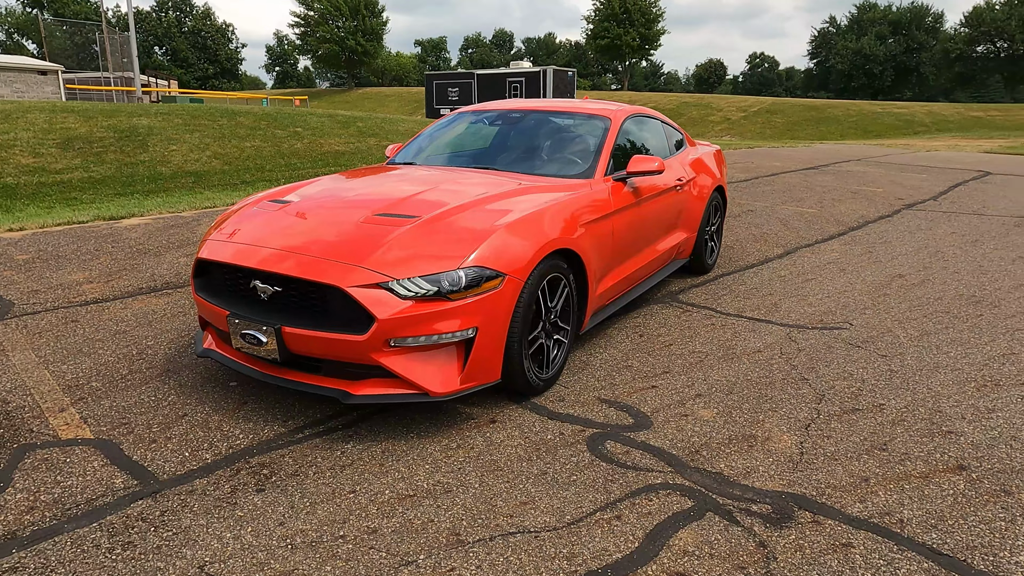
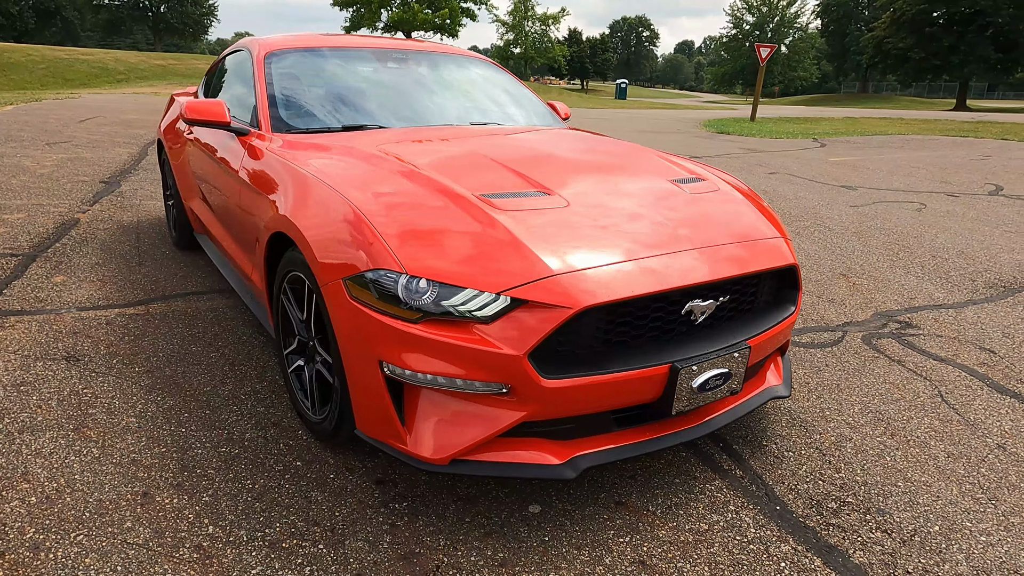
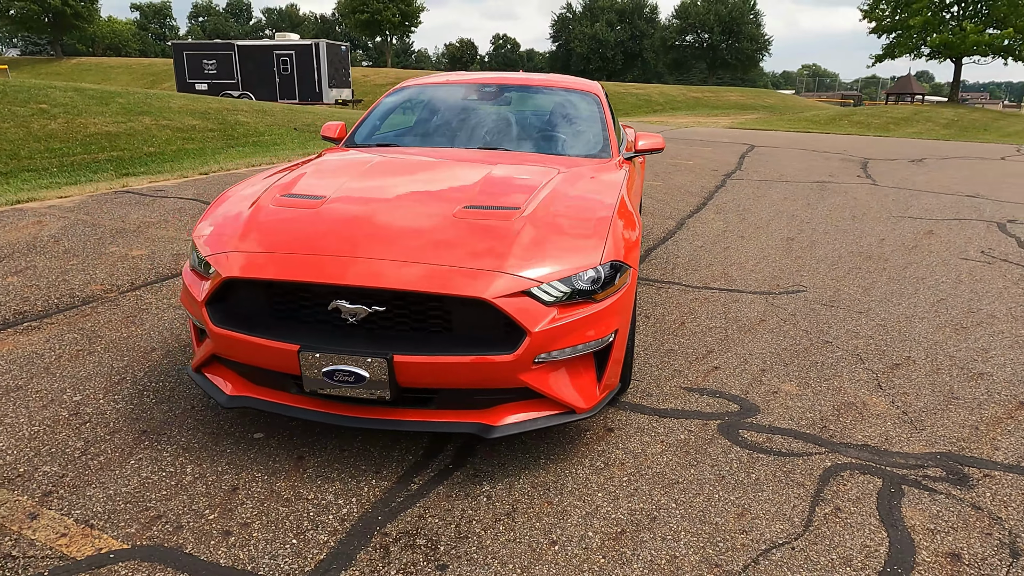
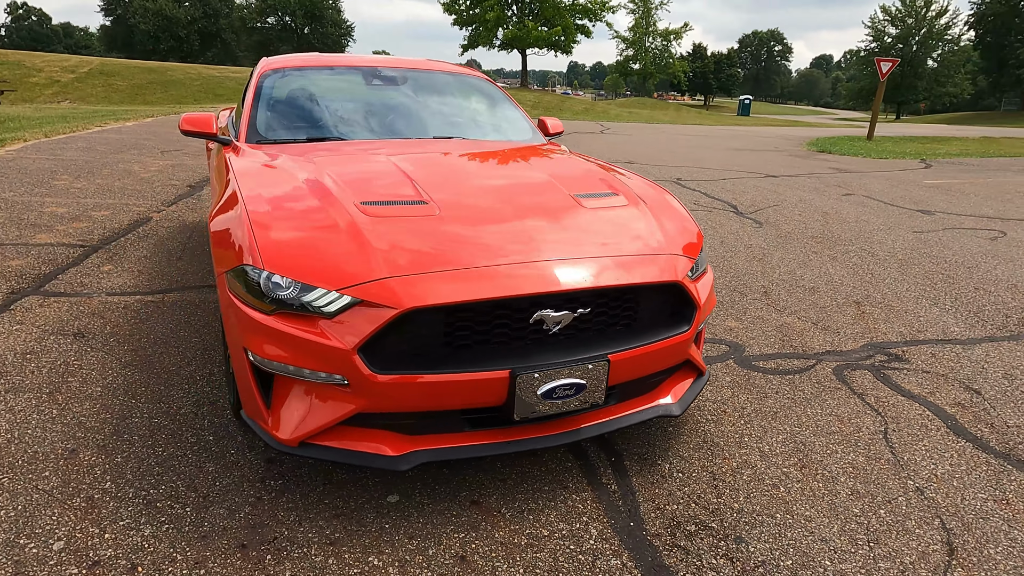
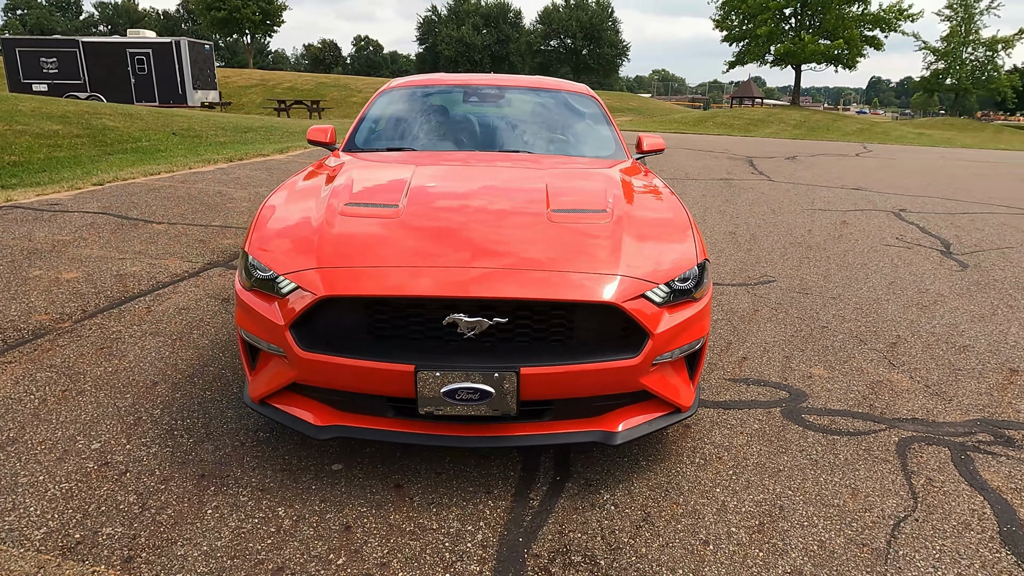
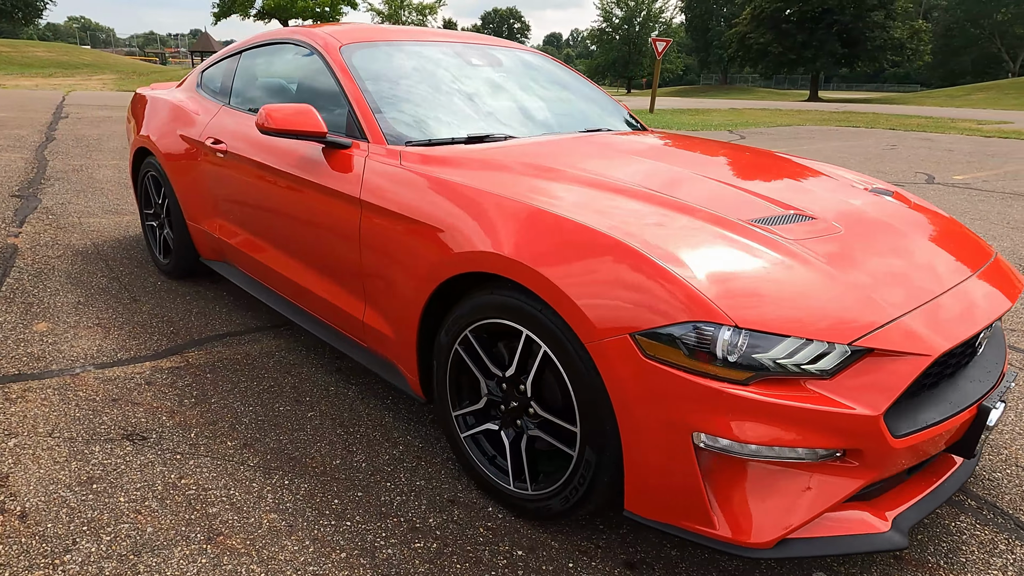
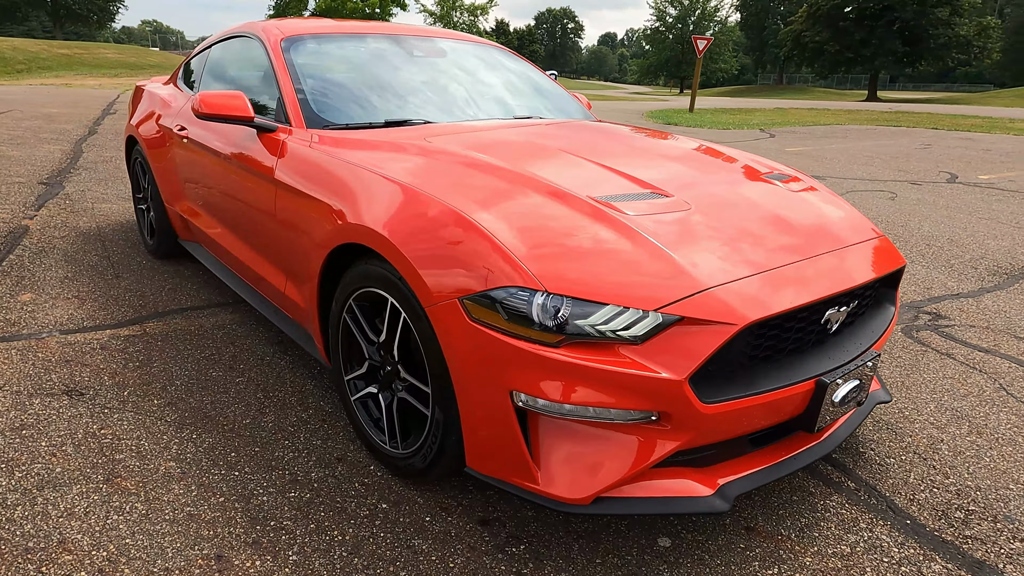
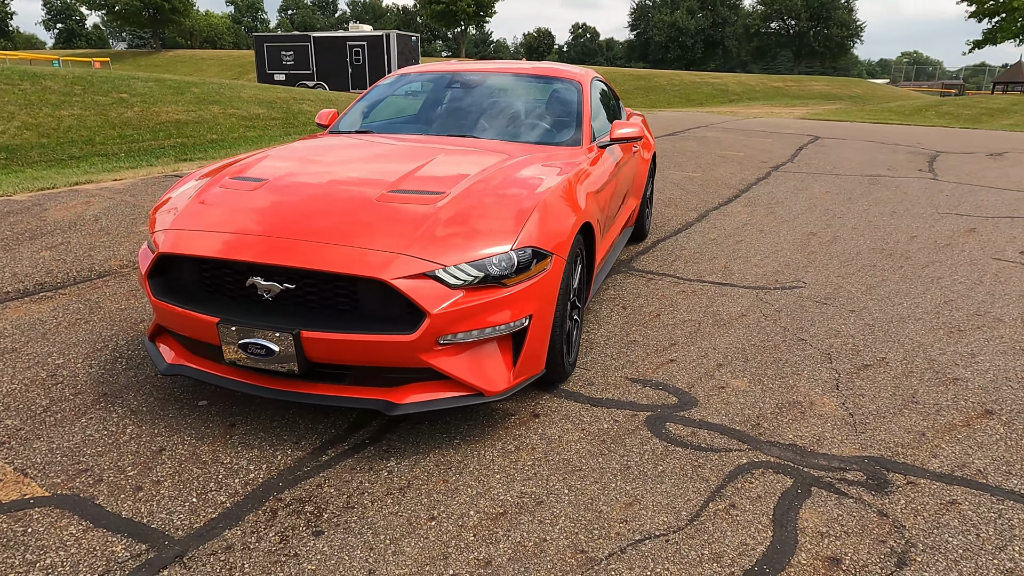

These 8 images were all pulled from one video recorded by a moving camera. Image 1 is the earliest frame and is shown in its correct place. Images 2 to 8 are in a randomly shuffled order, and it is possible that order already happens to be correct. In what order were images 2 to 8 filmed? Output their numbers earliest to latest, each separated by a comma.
8, 3, 5, 4, 2, 7, 6
